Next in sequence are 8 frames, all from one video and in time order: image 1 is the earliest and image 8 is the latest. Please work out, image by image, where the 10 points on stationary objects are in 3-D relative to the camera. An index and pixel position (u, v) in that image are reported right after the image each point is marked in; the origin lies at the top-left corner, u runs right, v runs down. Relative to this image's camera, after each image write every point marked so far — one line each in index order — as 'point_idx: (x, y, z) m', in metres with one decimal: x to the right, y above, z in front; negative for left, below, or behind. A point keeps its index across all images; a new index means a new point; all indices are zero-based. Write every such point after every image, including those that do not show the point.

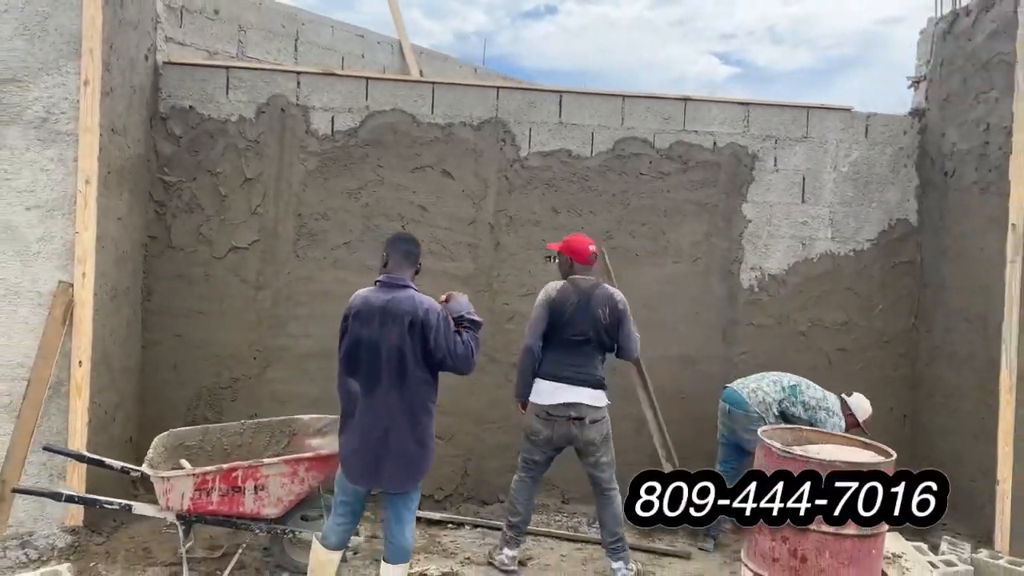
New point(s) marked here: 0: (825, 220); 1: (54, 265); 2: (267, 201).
0: (+1.6, +0.3, +4.5) m
1: (-1.7, +0.1, +3.5) m
2: (-1.1, +0.4, +4.2) m
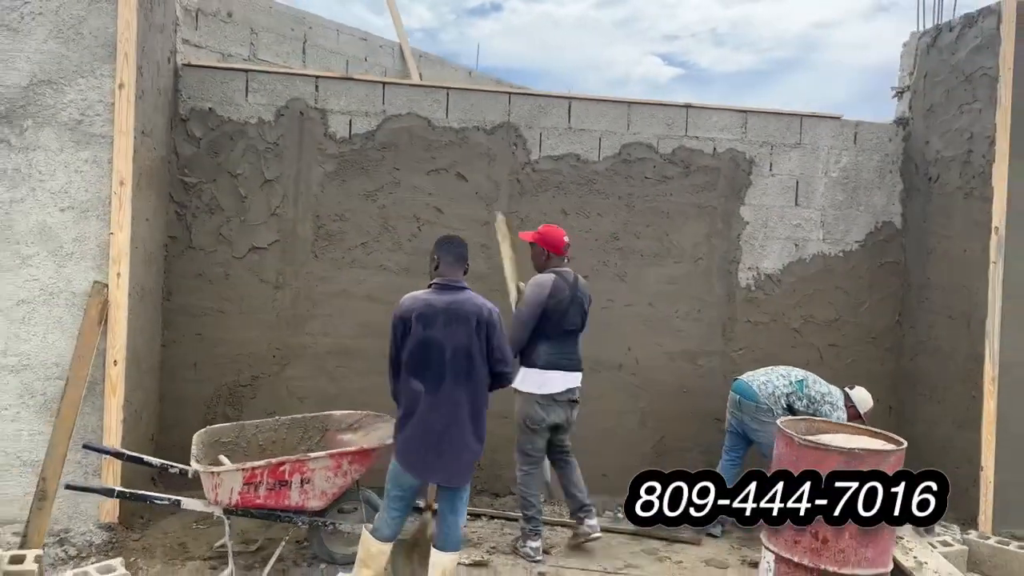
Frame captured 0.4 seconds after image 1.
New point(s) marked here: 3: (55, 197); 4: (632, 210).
0: (+1.6, +0.3, +4.7) m
1: (-1.6, +0.1, +3.5) m
2: (-1.0, +0.4, +4.3) m
3: (-1.7, +0.3, +3.5) m
4: (+0.6, +0.4, +4.6) m
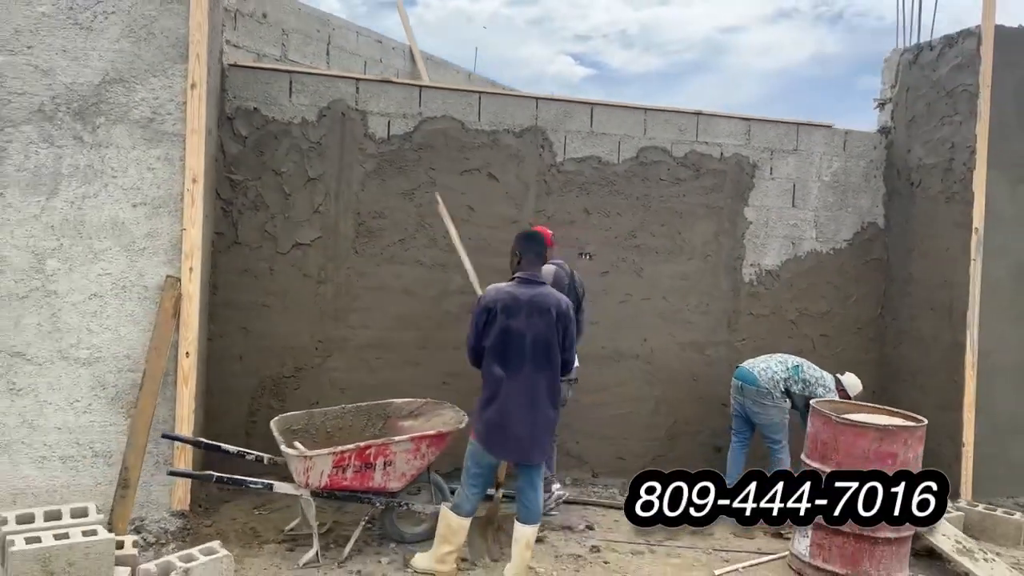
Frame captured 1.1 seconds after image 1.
0: (+1.7, +0.4, +5.2) m
1: (-1.4, +0.1, +3.6) m
2: (-0.9, +0.4, +4.4) m
3: (-1.5, +0.4, +3.6) m
4: (+0.7, +0.4, +4.9) m
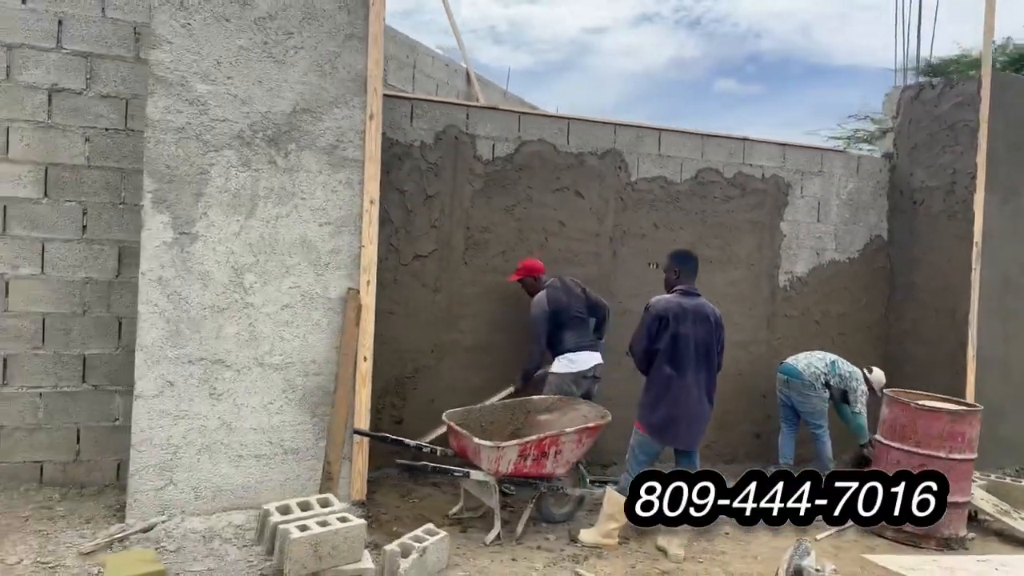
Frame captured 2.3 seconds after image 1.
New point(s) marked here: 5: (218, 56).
0: (+2.1, +0.3, +5.9) m
1: (-0.7, +0.1, +4.0) m
2: (-0.4, +0.4, +4.8) m
3: (-0.8, +0.3, +3.9) m
4: (+1.2, +0.4, +5.5) m
5: (-1.2, +0.9, +3.7) m
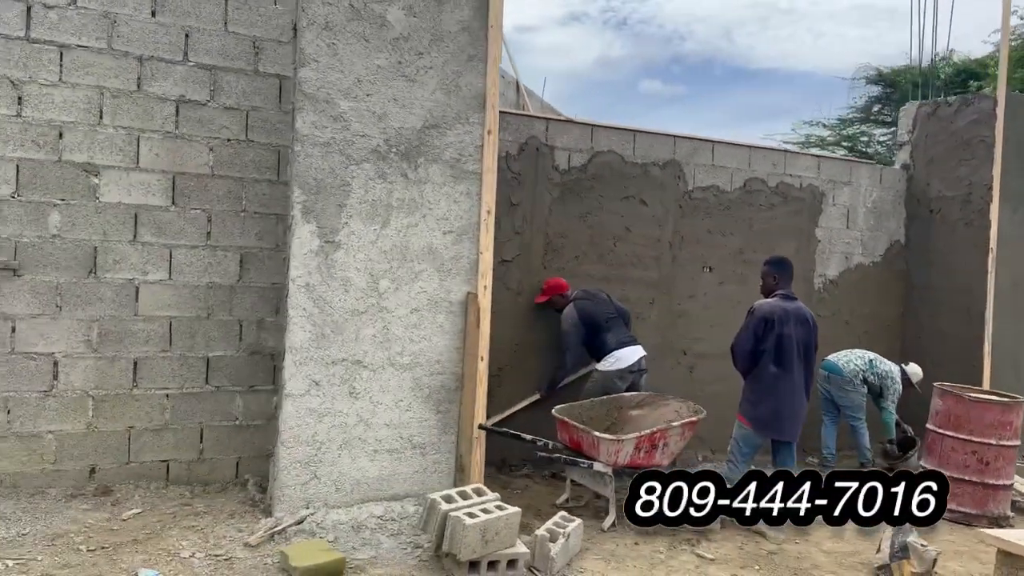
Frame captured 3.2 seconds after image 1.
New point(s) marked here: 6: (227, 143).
0: (+2.4, +0.3, +6.4) m
1: (-0.2, 0.0, +4.2) m
2: (+0.1, +0.4, +5.1) m
3: (-0.3, +0.3, +4.1) m
4: (+1.5, +0.4, +5.9) m
5: (-0.7, +0.9, +3.9) m
6: (-1.3, +0.7, +4.3) m
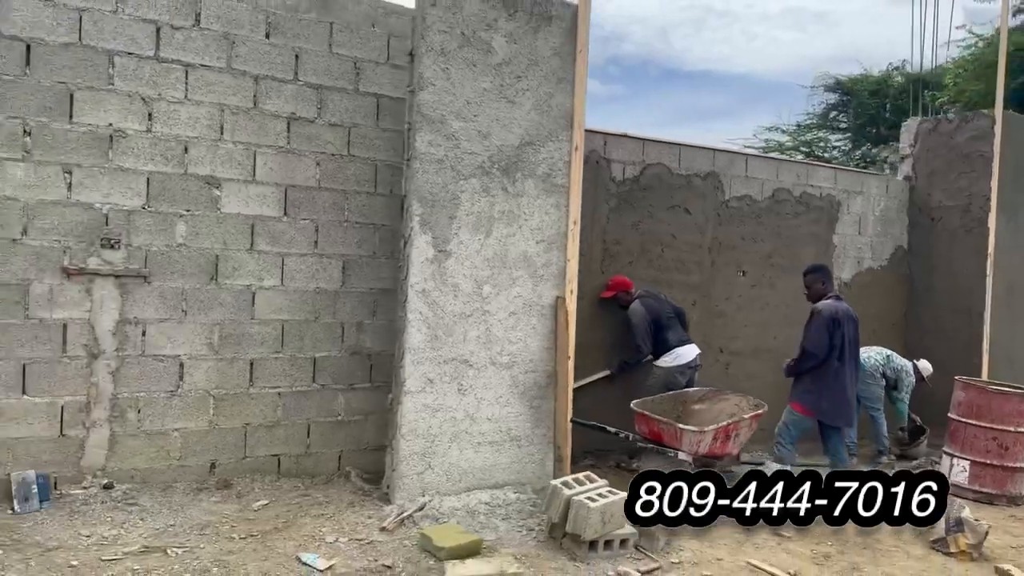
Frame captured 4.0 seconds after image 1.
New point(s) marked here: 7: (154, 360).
0: (+2.7, +0.3, +6.9) m
1: (+0.2, 0.0, +4.6) m
2: (+0.4, +0.3, +5.5) m
3: (+0.1, +0.3, +4.5) m
4: (+1.9, +0.4, +6.4) m
5: (-0.2, +0.9, +4.3) m
6: (-0.9, +0.7, +4.6) m
7: (-1.6, -0.3, +4.1) m
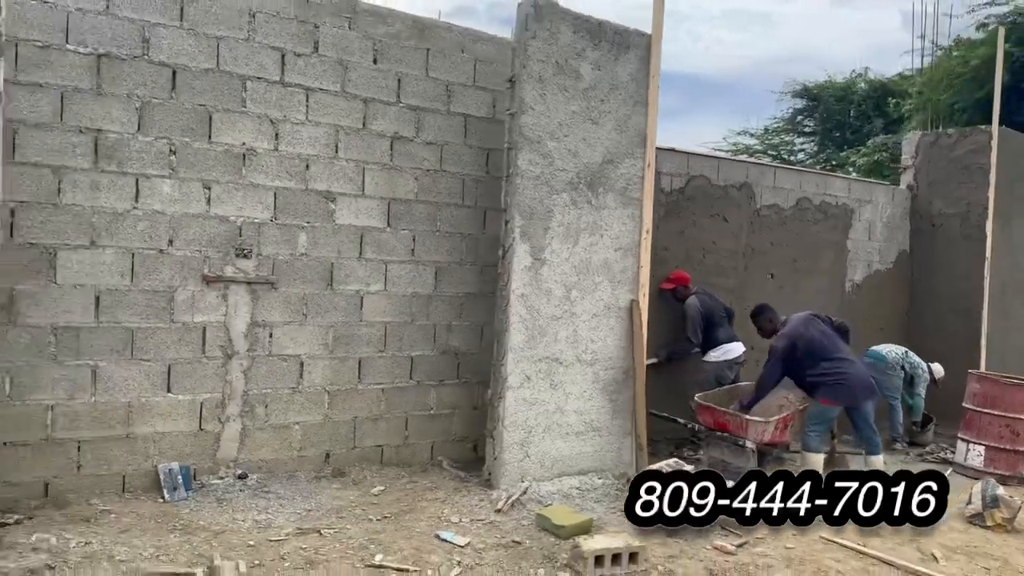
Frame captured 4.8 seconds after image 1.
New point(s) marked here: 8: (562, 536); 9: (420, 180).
0: (+3.0, +0.3, +7.5) m
1: (+0.6, 0.0, +5.0) m
2: (+0.8, +0.3, +5.9) m
3: (+0.6, +0.3, +4.9) m
4: (+2.2, +0.3, +6.9) m
5: (+0.2, +0.9, +4.7) m
6: (-0.5, +0.6, +5.0) m
7: (-1.1, -0.4, +4.5) m
8: (+0.2, -1.1, +4.0) m
9: (-0.5, +0.6, +4.9) m
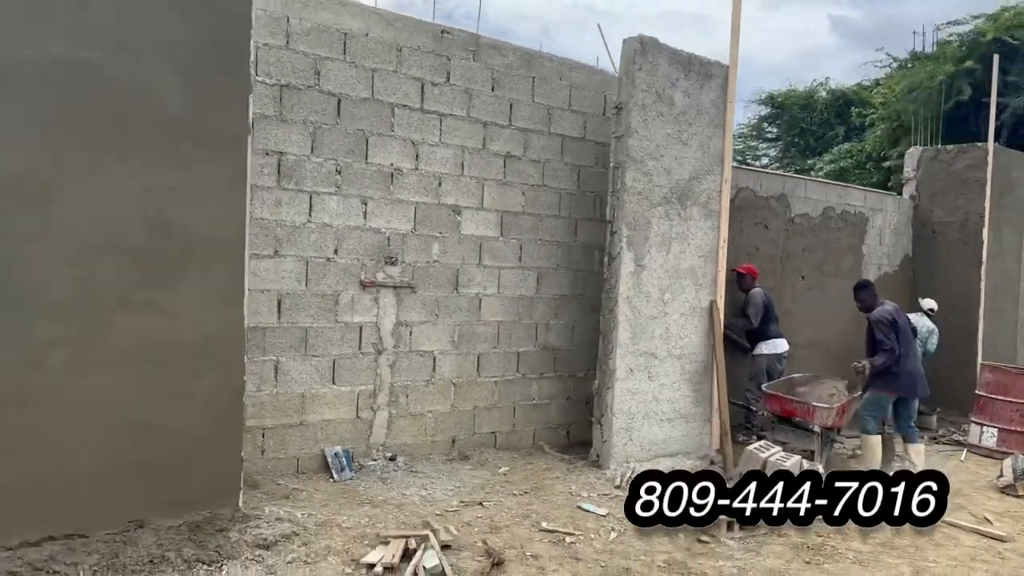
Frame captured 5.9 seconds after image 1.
0: (+3.4, +0.3, +8.3) m
1: (+1.2, 0.0, +5.7) m
2: (+1.4, +0.3, +6.6) m
3: (+1.1, +0.2, +5.6) m
4: (+2.7, +0.3, +7.7) m
5: (+0.9, +0.9, +5.3) m
6: (+0.1, +0.6, +5.6) m
7: (-0.5, -0.4, +5.0) m
8: (+0.9, -1.1, +4.7) m
9: (+0.1, +0.6, +5.5) m
